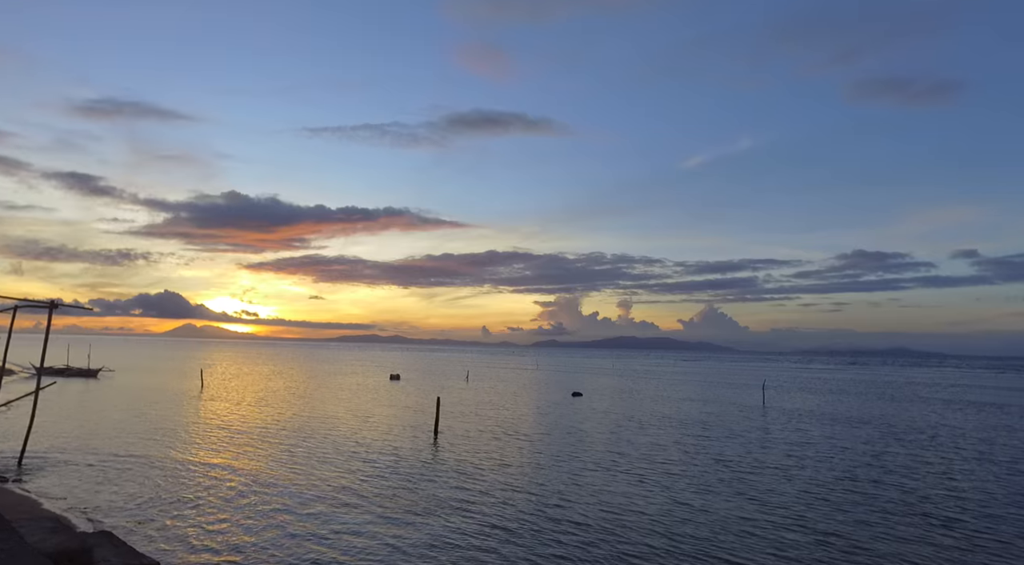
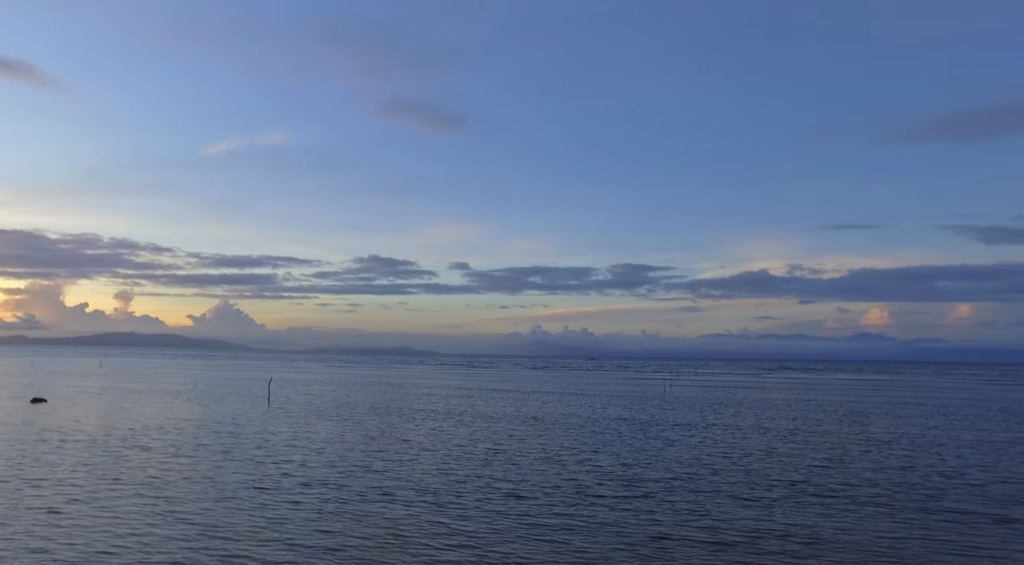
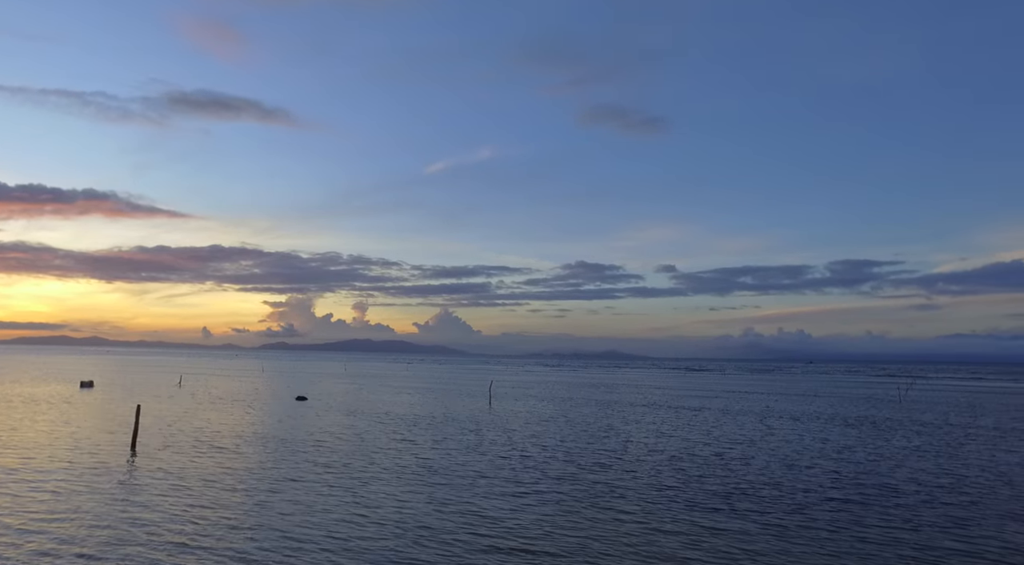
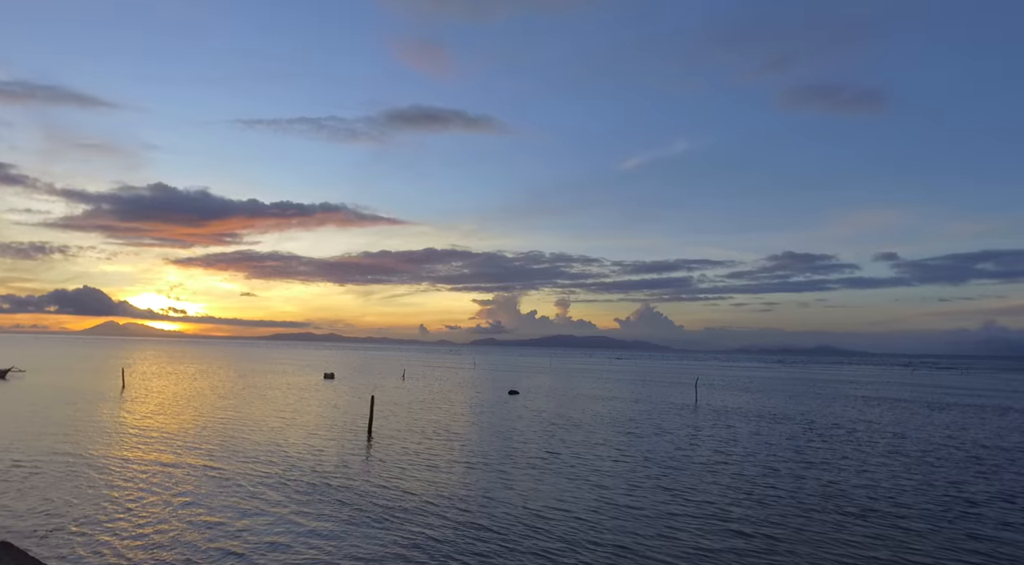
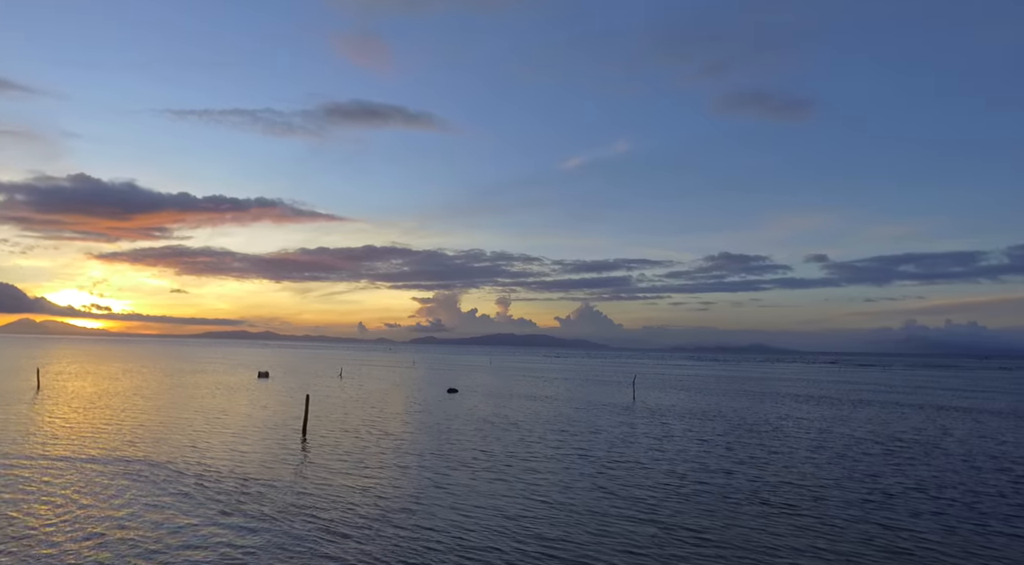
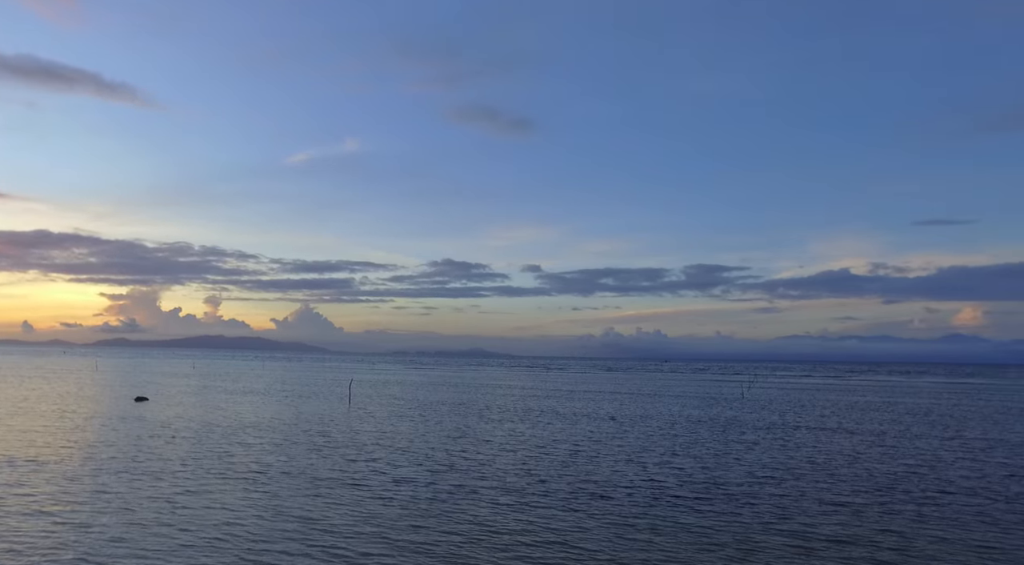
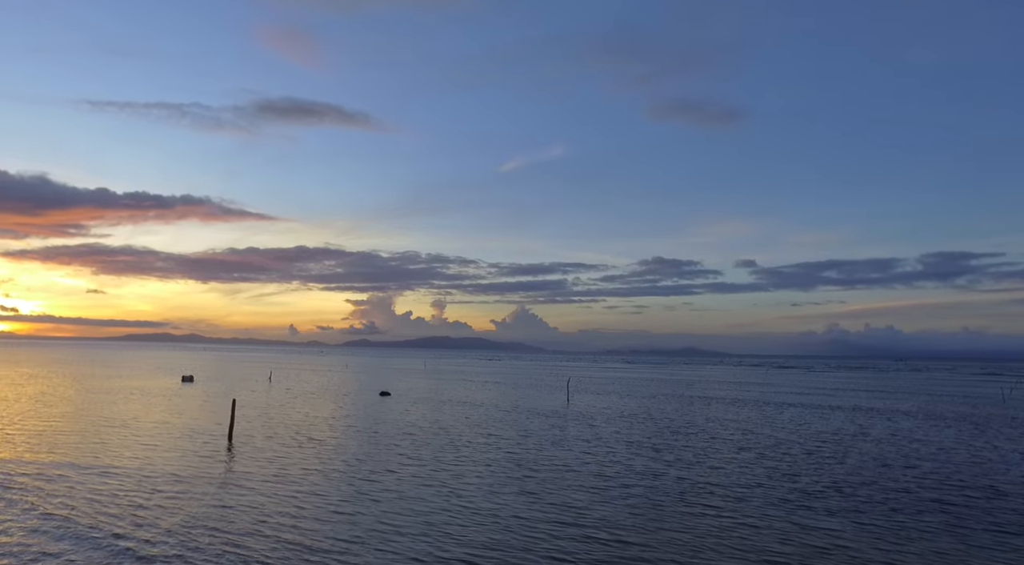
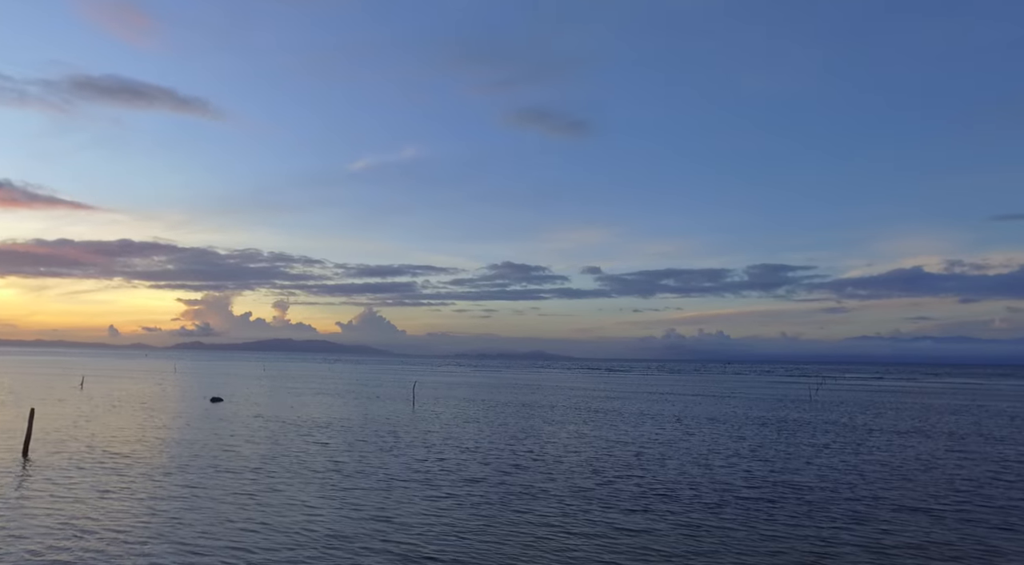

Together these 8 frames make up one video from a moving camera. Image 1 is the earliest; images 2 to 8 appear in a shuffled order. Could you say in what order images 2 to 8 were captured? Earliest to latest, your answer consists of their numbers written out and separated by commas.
4, 5, 7, 3, 8, 6, 2
